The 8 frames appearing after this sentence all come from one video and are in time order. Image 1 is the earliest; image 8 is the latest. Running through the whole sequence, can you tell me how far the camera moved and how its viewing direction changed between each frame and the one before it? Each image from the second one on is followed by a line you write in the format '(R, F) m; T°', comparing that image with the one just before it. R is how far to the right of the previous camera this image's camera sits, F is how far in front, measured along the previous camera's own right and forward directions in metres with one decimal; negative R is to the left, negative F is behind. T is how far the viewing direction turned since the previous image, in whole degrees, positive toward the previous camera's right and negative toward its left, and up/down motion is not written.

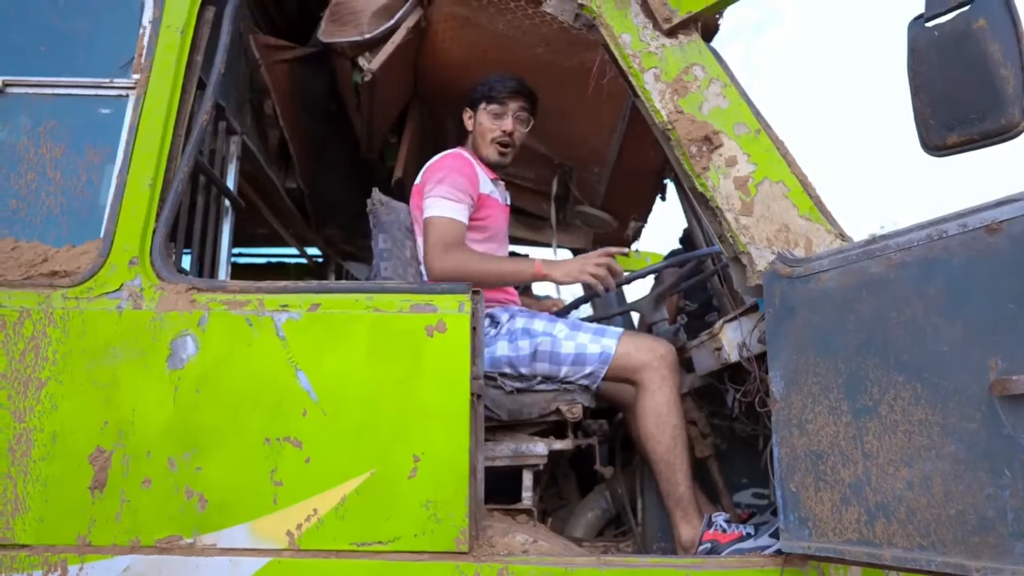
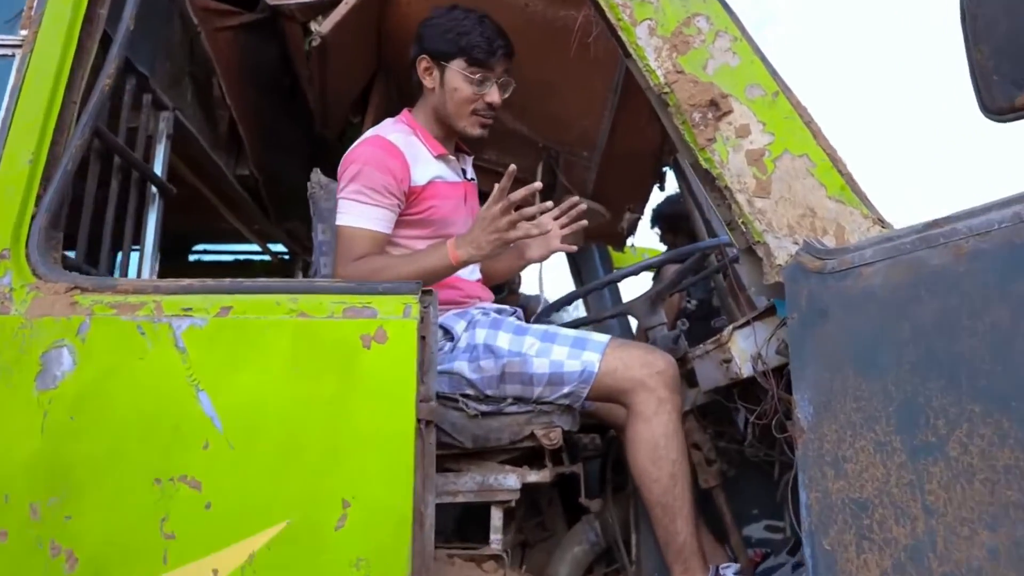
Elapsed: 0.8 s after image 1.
(+0.1, +0.4) m; 0°
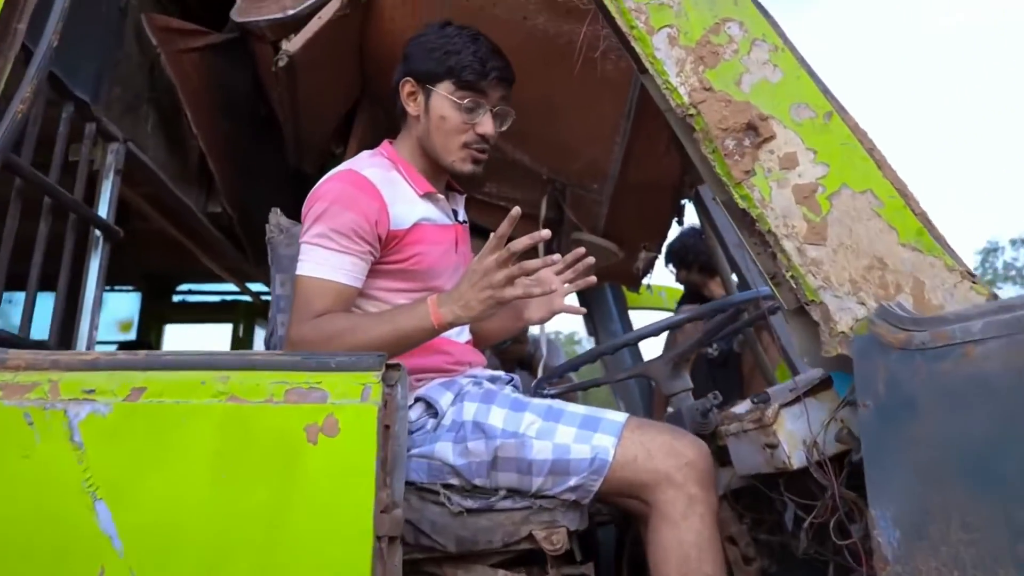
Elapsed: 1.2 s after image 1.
(0.0, +0.4) m; -1°
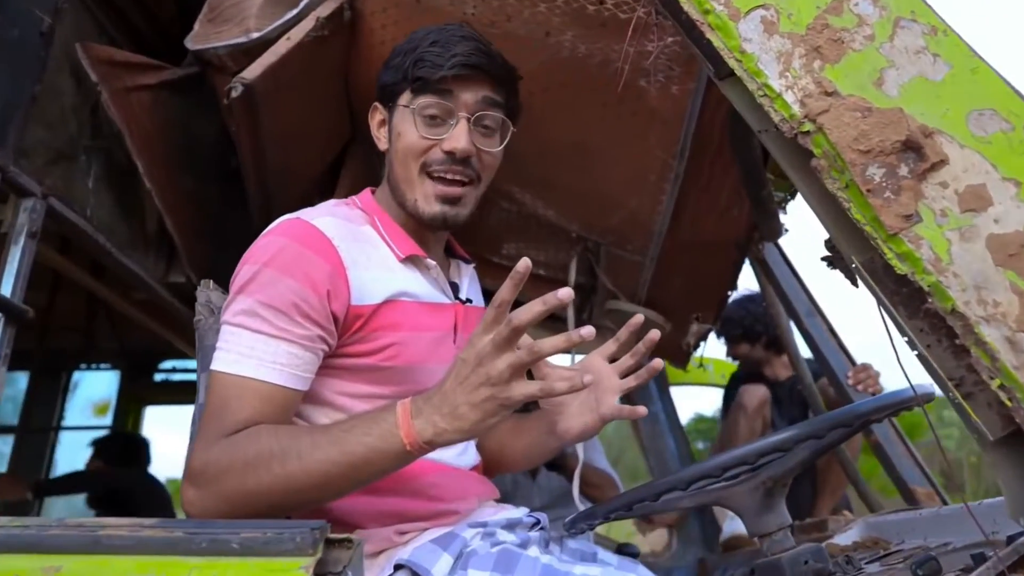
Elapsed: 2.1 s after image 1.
(0.0, +0.6) m; -2°
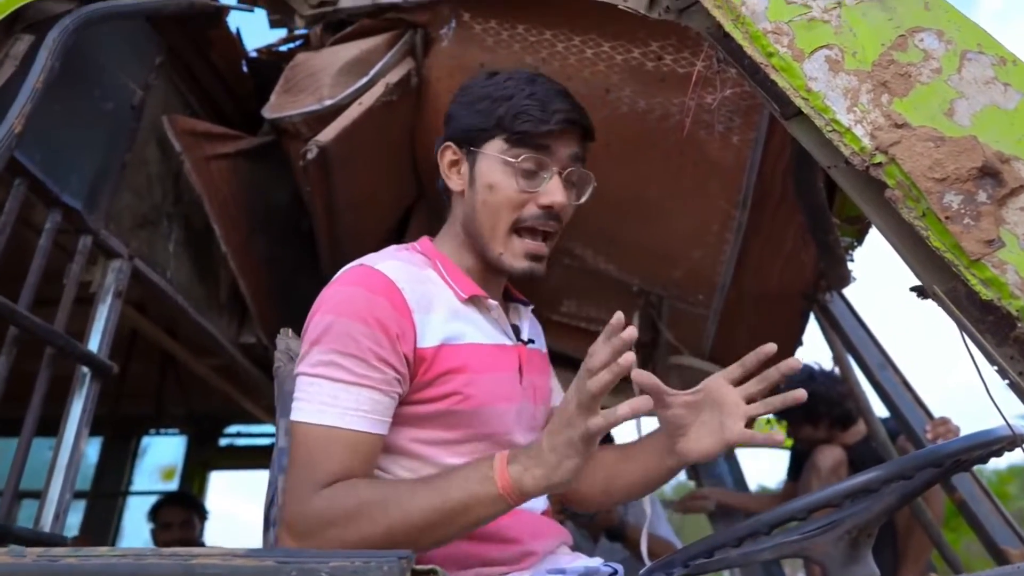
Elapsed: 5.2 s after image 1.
(0.0, 0.0) m; -4°
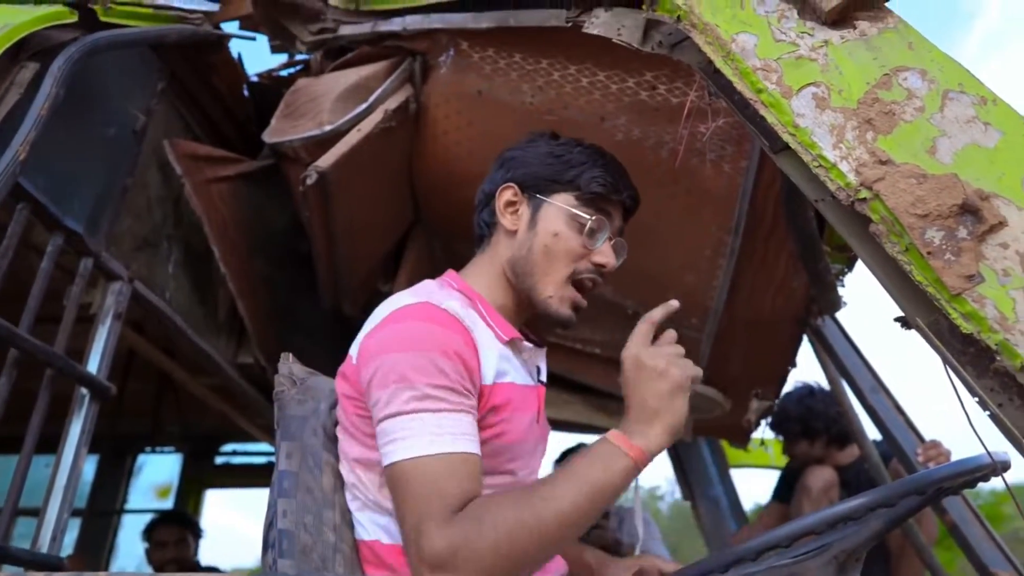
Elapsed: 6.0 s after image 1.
(0.0, 0.0) m; 0°
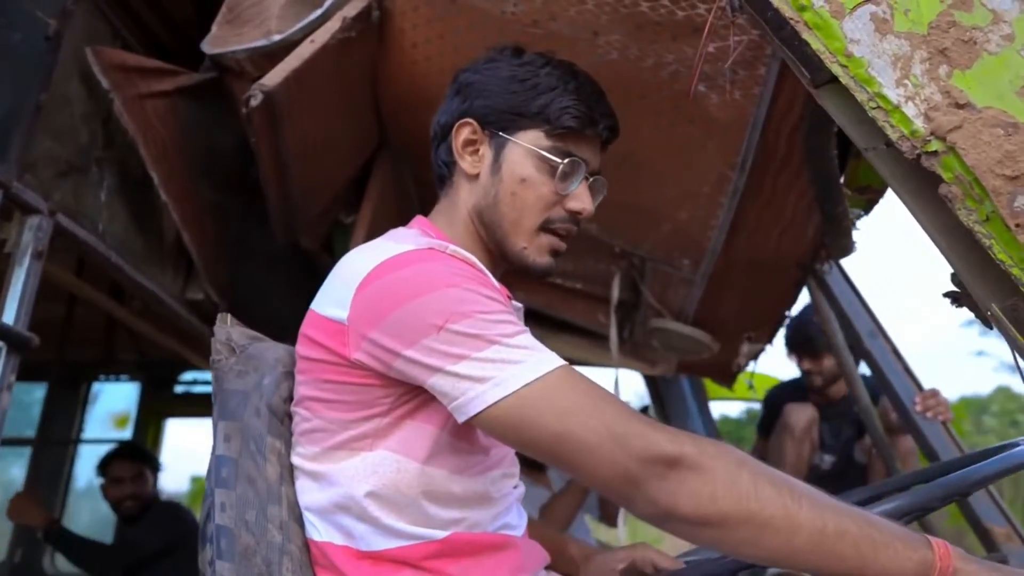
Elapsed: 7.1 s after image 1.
(0.0, +0.2) m; +2°
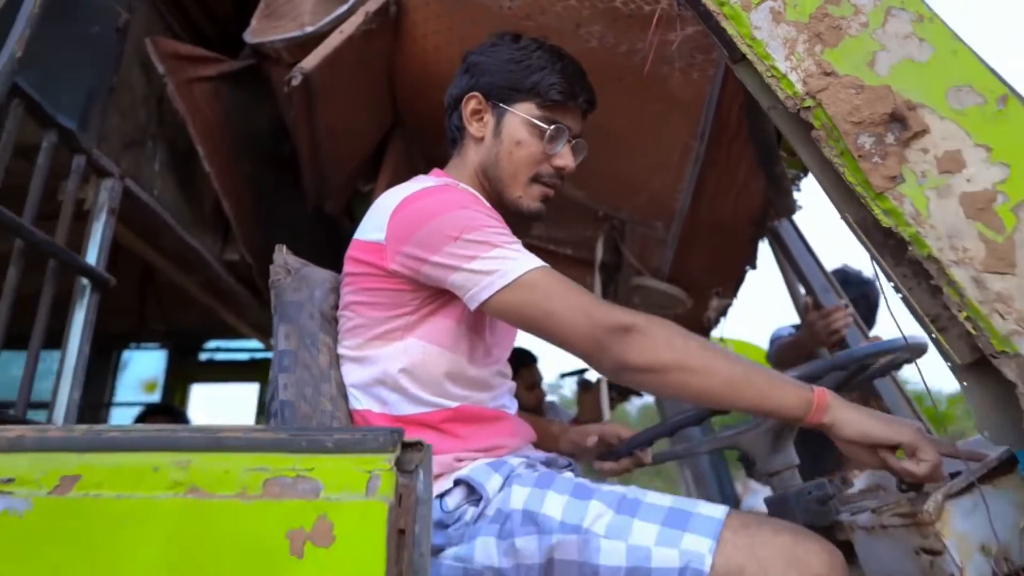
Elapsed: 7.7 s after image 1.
(0.0, -0.3) m; 0°
